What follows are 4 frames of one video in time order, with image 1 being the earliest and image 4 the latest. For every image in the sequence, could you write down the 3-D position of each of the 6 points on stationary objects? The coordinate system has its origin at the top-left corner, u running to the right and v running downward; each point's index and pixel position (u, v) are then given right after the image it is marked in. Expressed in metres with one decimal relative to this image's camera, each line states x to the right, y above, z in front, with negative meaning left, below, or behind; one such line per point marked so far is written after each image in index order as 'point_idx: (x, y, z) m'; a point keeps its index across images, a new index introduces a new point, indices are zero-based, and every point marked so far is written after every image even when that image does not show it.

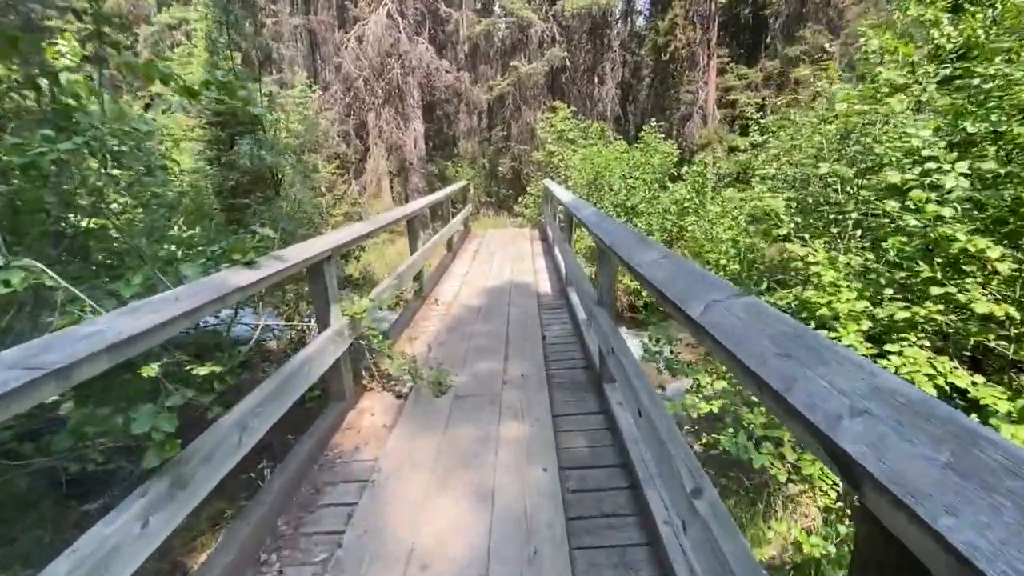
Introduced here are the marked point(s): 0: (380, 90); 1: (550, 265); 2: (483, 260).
0: (-2.3, +3.4, +8.4) m
1: (+0.5, +0.3, +6.0) m
2: (-0.4, +0.4, +6.7) m
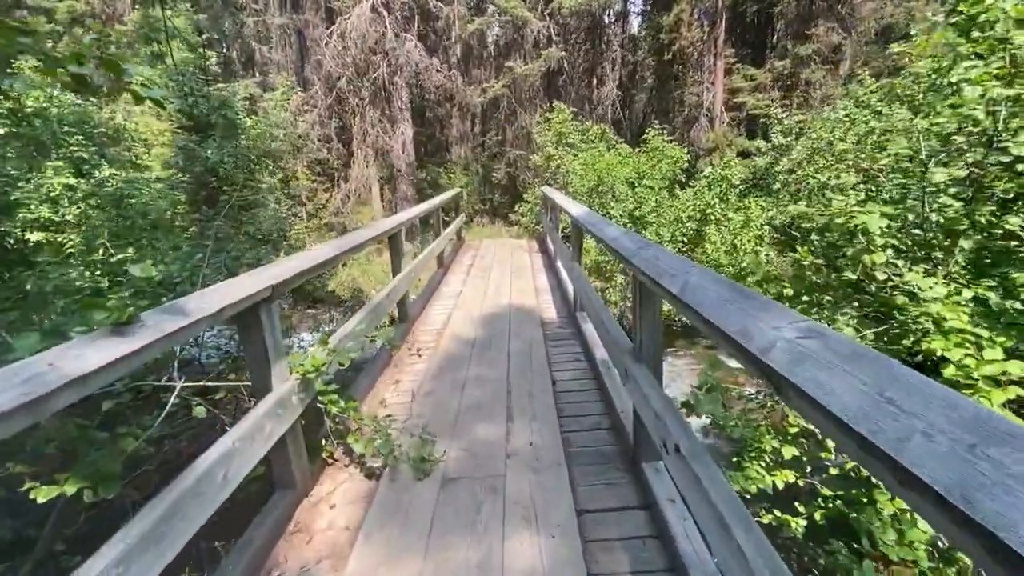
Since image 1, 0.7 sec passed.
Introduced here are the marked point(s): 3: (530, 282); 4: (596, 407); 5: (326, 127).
0: (-2.4, +3.2, +7.8) m
1: (+0.5, +0.1, +5.4) m
2: (-0.4, +0.2, +6.1) m
3: (+0.2, +0.1, +5.5) m
4: (+0.5, -0.7, +2.7) m
5: (-3.1, +2.6, +8.0) m
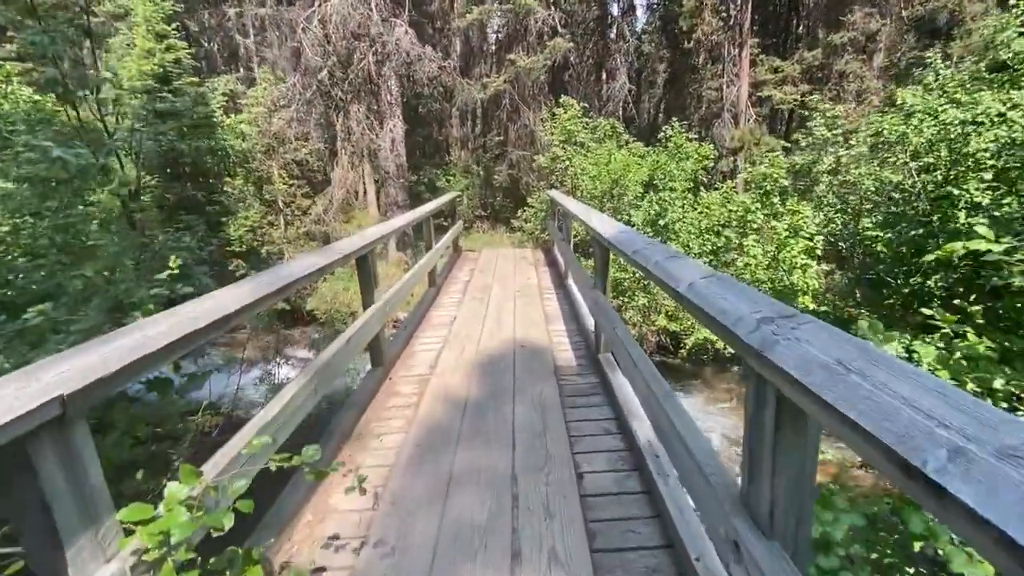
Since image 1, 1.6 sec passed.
0: (-2.3, +2.9, +6.9) m
1: (+0.5, -0.2, +4.5) m
2: (-0.4, -0.1, +5.2) m
3: (+0.2, -0.2, +4.6) m
4: (+0.5, -0.9, +1.8) m
5: (-3.0, +2.4, +7.1) m
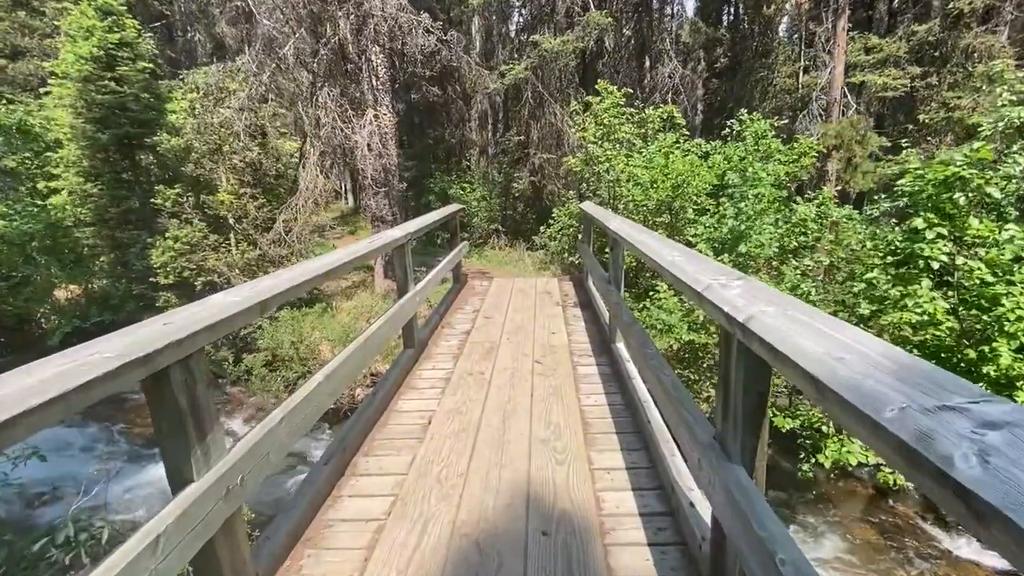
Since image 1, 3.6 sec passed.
0: (-2.1, +2.5, +5.2) m
1: (+0.6, -0.6, +2.6) m
2: (-0.3, -0.5, +3.4) m
3: (+0.3, -0.6, +2.8) m
4: (+0.4, -1.3, -0.1) m
5: (-2.8, +1.9, +5.5) m
